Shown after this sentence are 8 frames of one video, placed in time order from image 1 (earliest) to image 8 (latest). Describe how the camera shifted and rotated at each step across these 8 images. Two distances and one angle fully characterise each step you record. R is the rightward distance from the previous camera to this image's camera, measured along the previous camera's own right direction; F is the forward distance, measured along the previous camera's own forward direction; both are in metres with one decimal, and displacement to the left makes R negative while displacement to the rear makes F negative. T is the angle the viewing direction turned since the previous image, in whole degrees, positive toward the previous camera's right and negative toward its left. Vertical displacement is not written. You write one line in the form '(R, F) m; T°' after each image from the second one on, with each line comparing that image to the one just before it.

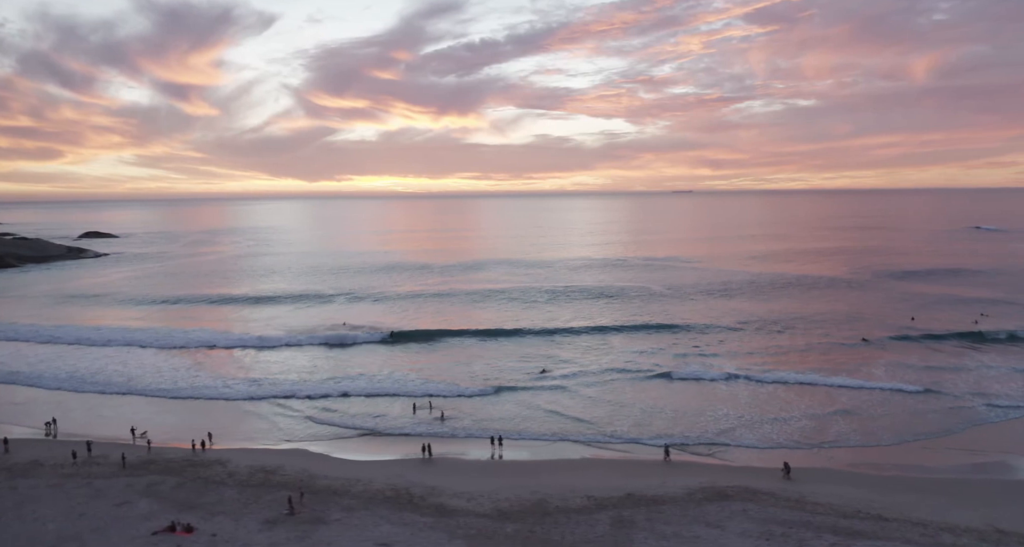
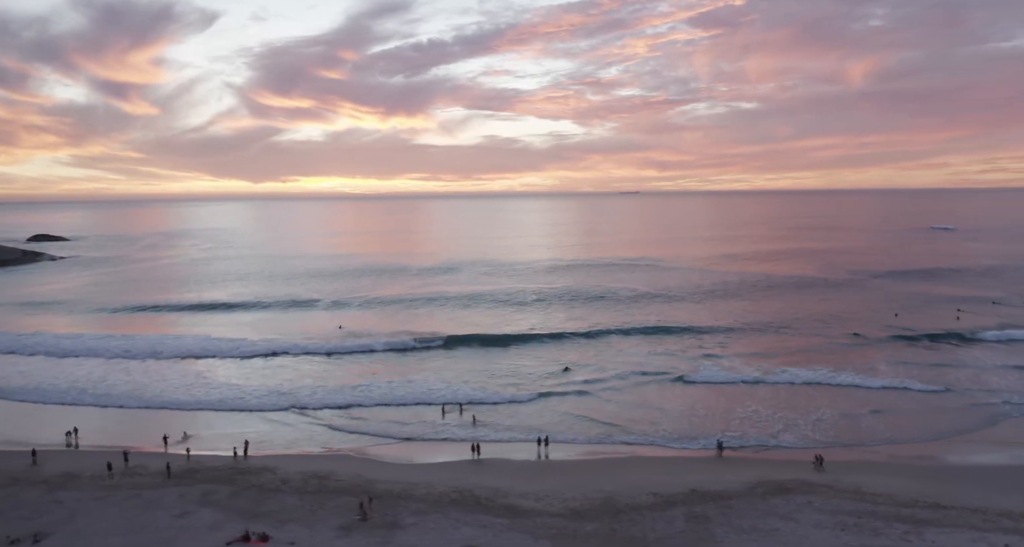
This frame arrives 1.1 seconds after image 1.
(-2.6, -0.1) m; +4°
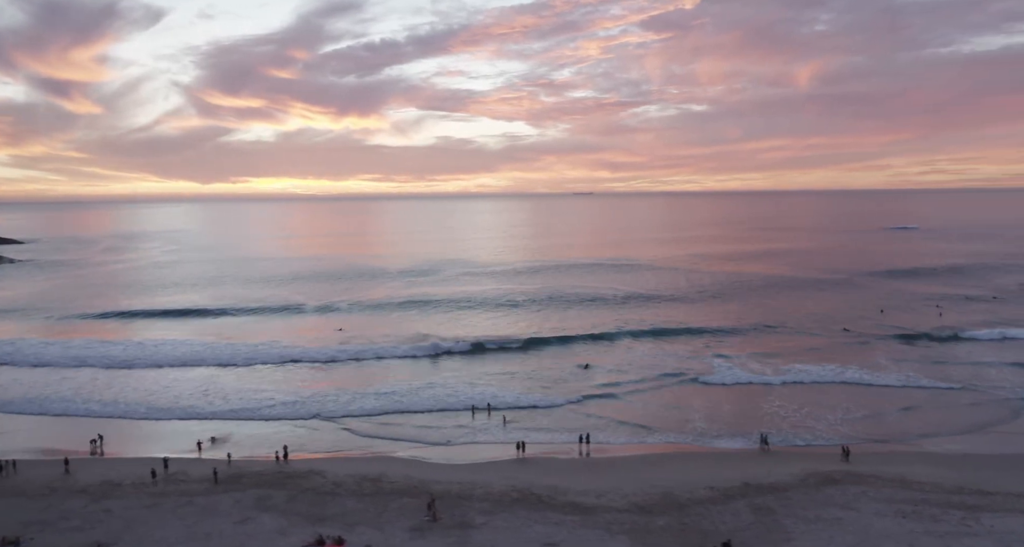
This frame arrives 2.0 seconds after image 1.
(-2.4, -0.1) m; +3°
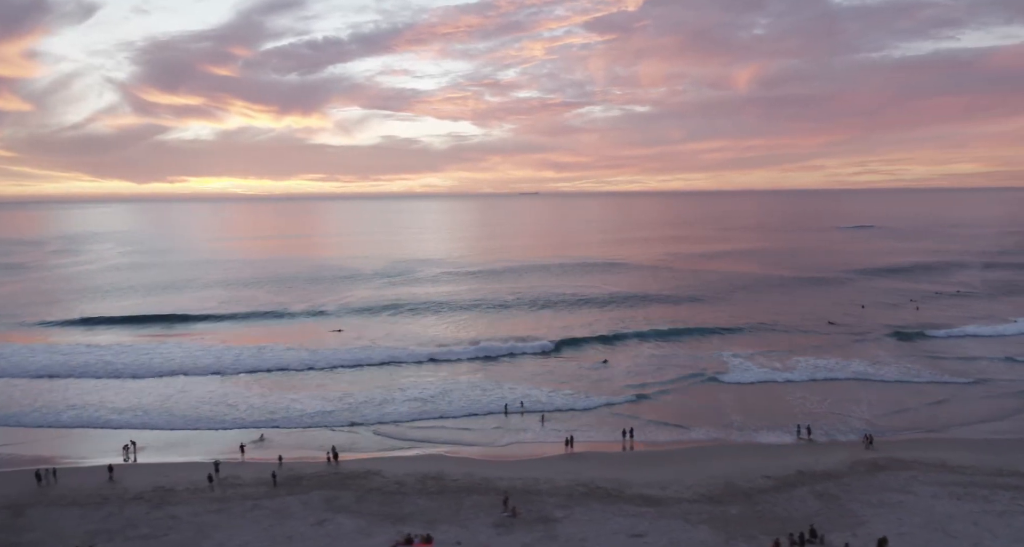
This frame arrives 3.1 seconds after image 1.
(-2.8, -0.2) m; +4°
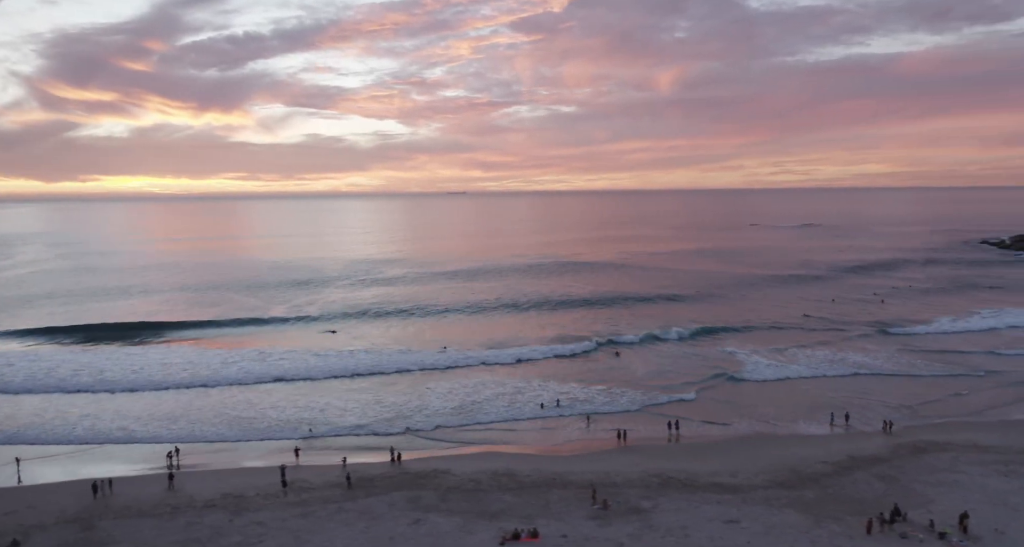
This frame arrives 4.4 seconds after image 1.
(-3.5, -0.2) m; +5°
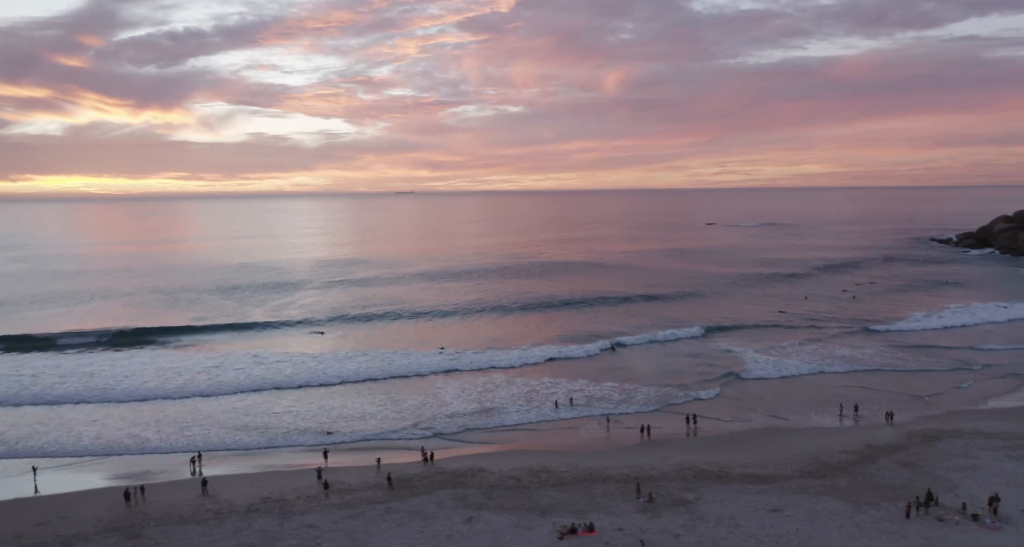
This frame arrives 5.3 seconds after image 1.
(-2.2, -0.2) m; +4°
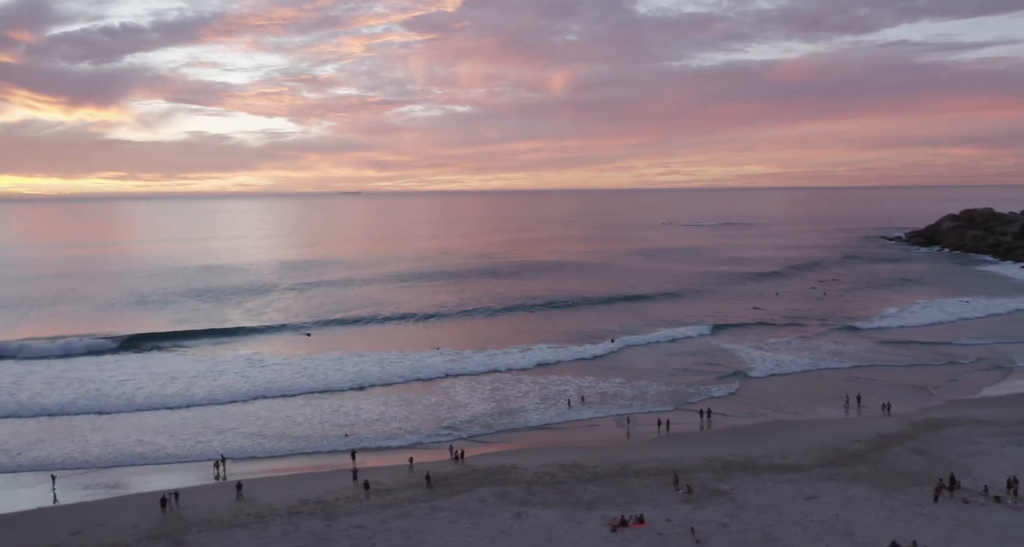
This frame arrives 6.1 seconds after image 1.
(-2.1, -0.2) m; +4°
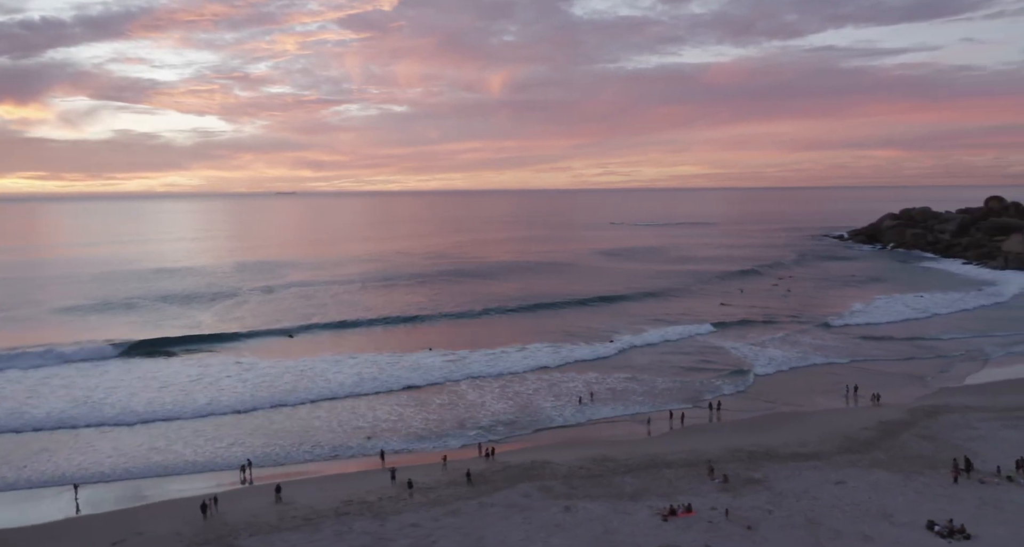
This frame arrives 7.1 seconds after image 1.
(-2.4, -0.3) m; +4°
